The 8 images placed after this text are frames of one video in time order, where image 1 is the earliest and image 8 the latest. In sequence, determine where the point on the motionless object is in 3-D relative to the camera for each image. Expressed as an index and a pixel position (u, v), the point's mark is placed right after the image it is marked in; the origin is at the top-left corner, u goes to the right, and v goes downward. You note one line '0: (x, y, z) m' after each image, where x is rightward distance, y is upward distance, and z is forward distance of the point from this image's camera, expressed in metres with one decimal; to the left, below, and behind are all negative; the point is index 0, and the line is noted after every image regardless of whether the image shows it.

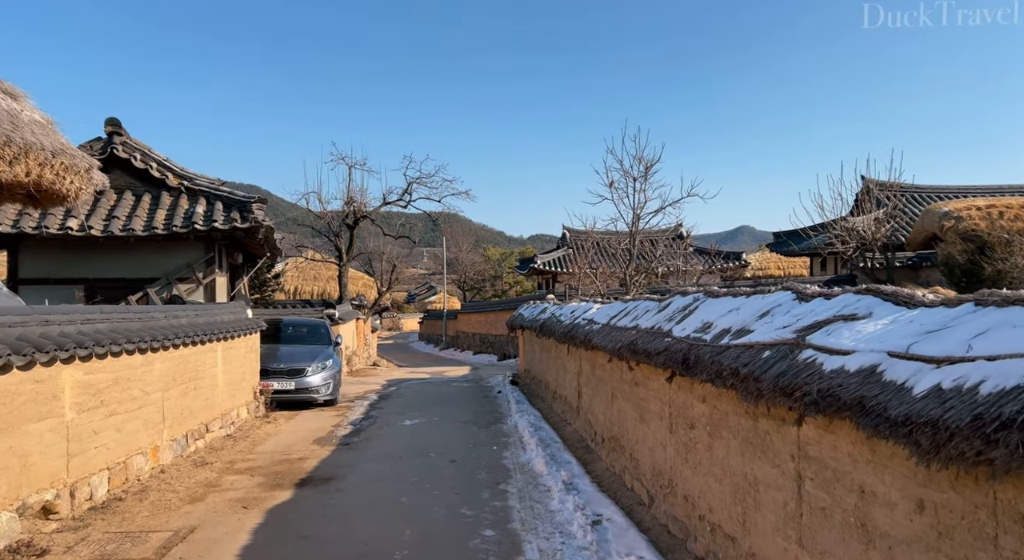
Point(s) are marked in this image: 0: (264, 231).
0: (-3.7, +0.7, +10.8) m
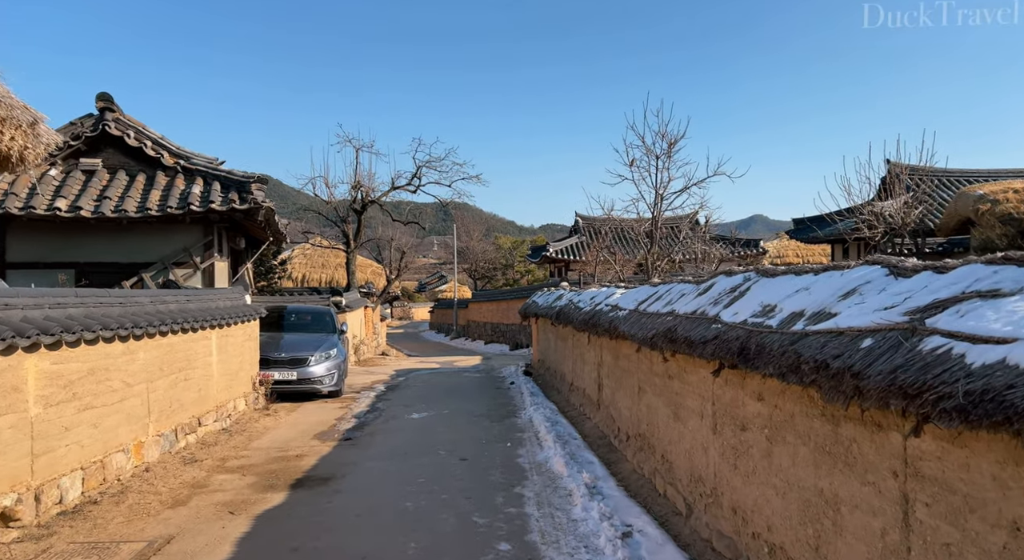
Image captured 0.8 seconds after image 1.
0: (-3.5, +1.0, +10.3) m
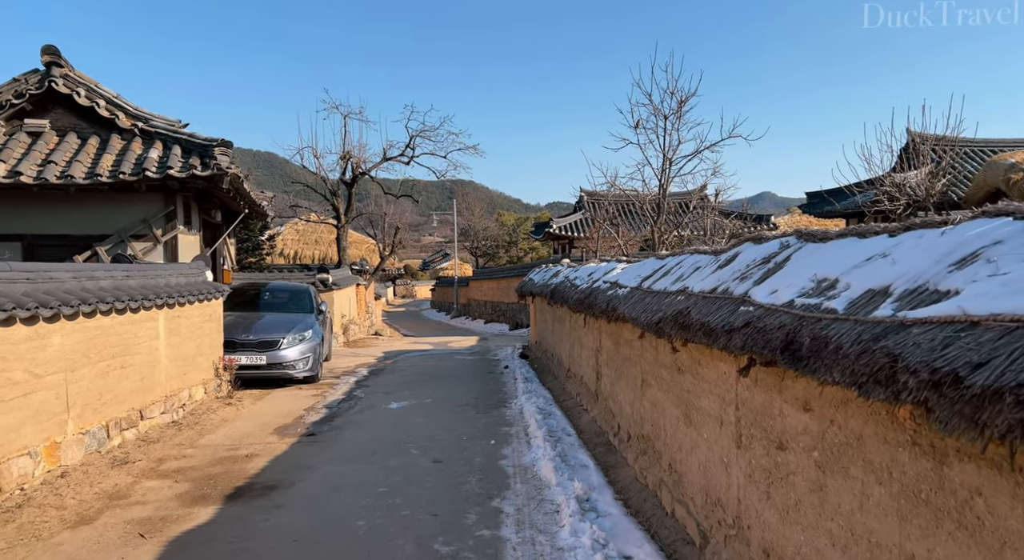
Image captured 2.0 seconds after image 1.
0: (-3.6, +1.3, +9.3) m
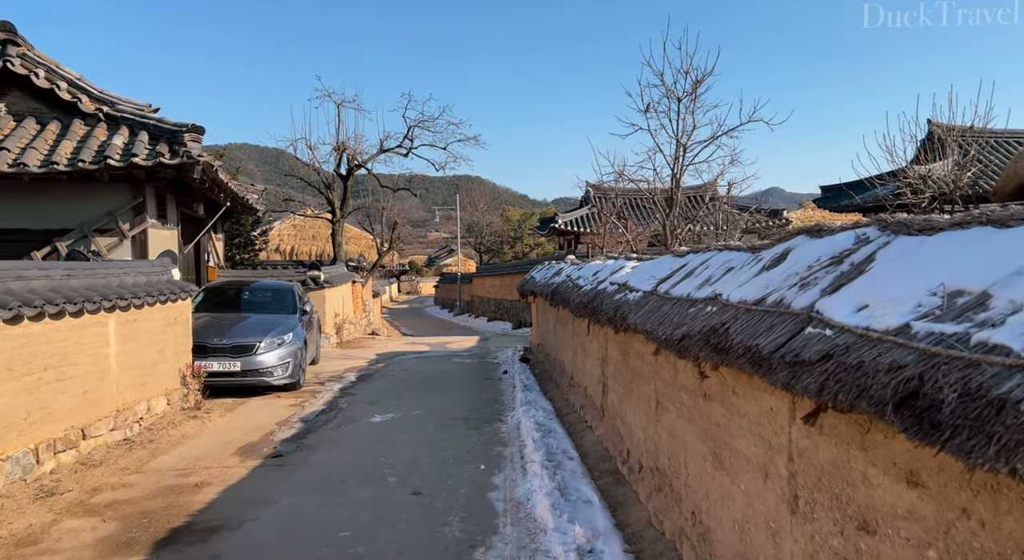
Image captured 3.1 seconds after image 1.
0: (-3.6, +1.3, +8.5) m
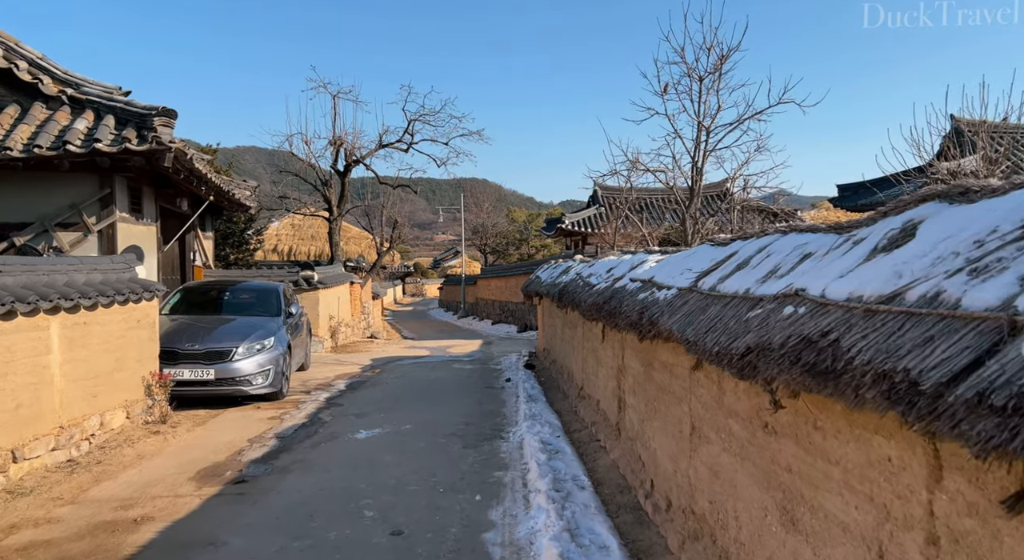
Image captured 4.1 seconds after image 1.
0: (-3.6, +1.3, +7.8) m
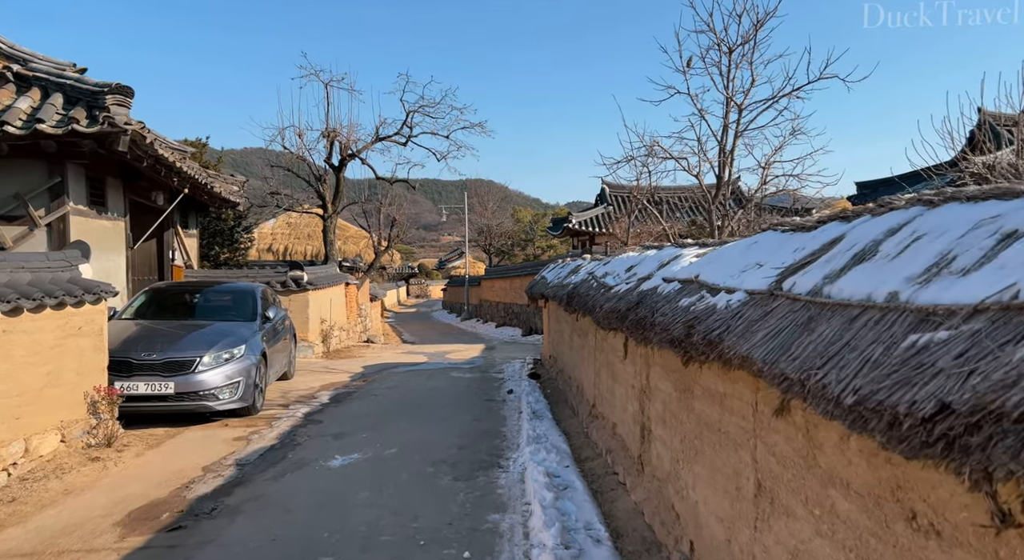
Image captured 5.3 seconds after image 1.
0: (-3.6, +1.3, +6.9) m
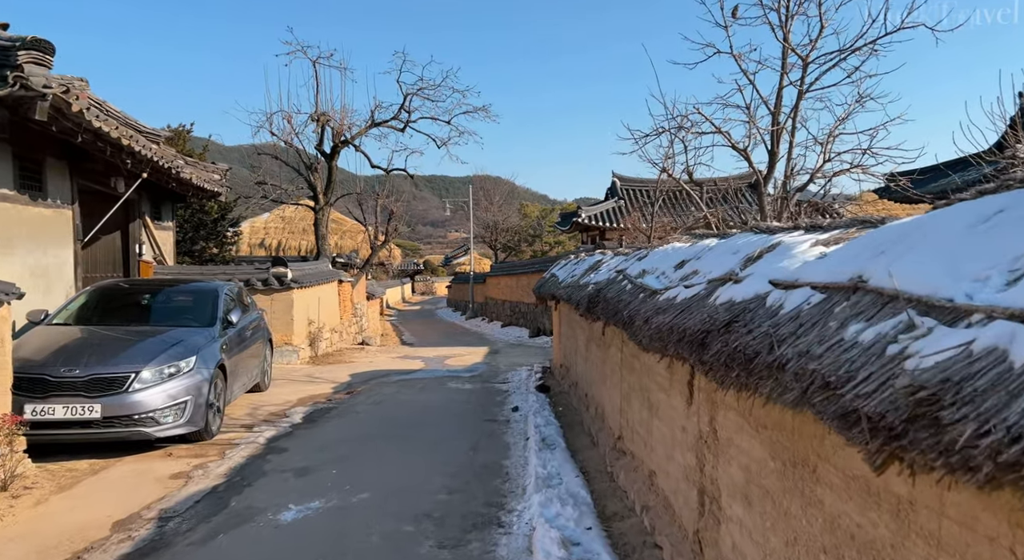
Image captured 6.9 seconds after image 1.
0: (-3.5, +1.3, +5.7) m
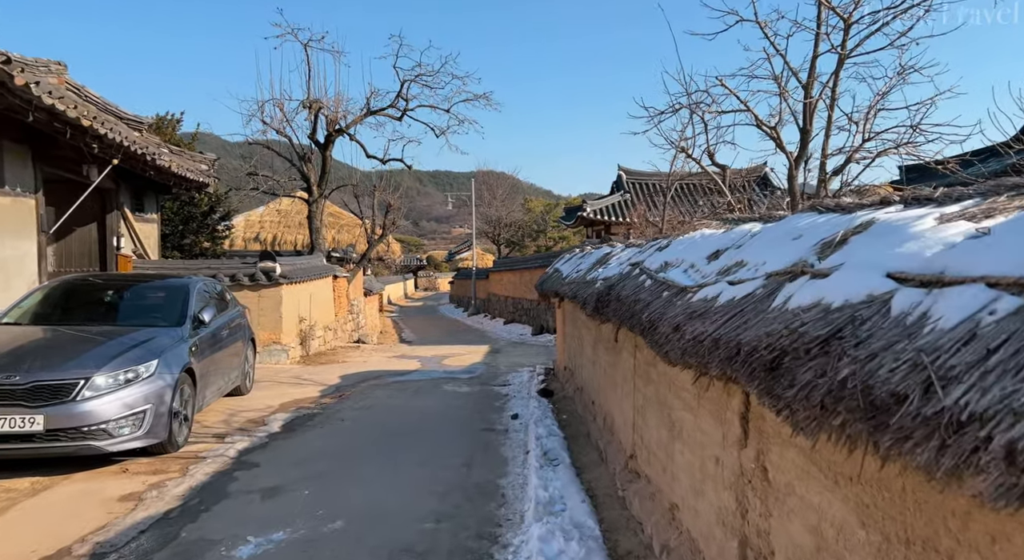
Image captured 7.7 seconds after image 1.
0: (-3.5, +1.4, +5.1) m
